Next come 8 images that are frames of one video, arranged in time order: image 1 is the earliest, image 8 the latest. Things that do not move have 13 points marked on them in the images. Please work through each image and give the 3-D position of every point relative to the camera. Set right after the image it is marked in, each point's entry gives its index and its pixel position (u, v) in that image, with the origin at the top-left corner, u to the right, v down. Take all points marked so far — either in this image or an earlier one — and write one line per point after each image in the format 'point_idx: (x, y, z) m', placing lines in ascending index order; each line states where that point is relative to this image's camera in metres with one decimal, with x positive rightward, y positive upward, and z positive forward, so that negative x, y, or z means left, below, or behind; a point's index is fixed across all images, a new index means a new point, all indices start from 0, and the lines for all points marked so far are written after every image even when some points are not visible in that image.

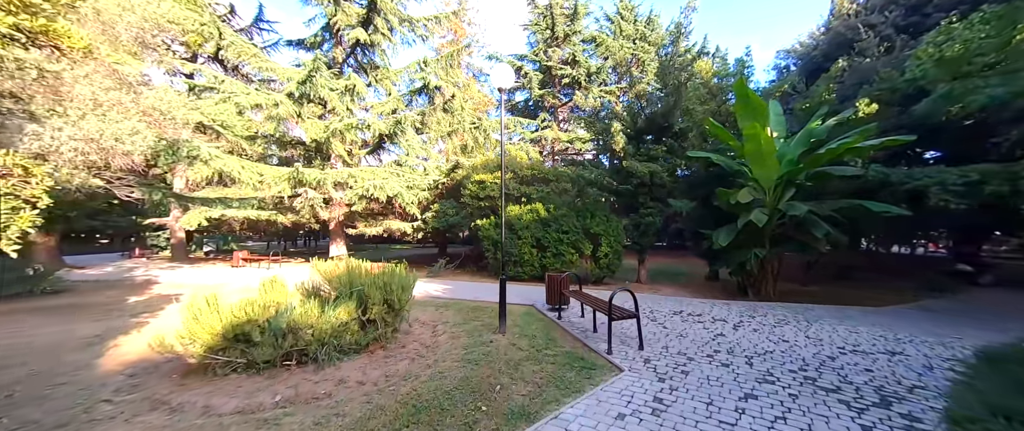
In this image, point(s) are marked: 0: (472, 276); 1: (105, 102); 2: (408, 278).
0: (-1.5, -2.2, +12.8) m
1: (-8.4, +2.3, +7.3) m
2: (-1.9, -1.1, +6.1) m
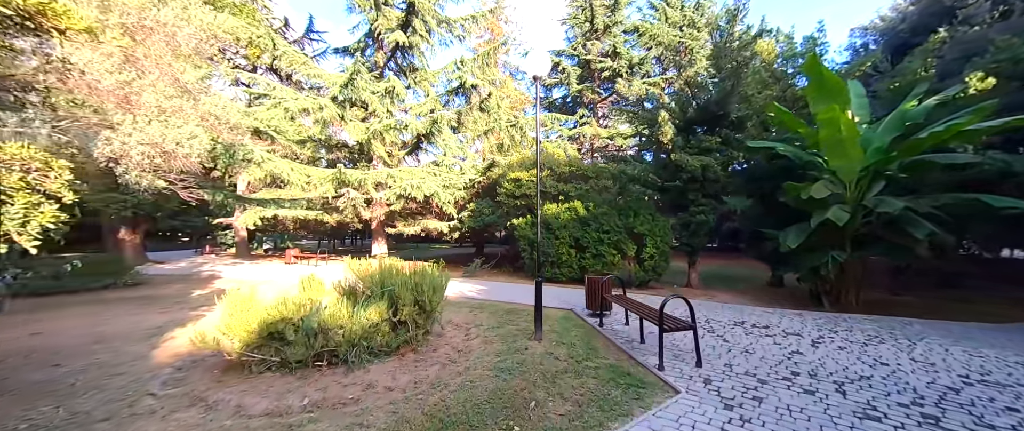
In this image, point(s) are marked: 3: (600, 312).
0: (-0.1, -2.2, +12.5) m
1: (-7.6, +2.4, +7.8) m
2: (-1.2, -1.1, +5.9) m
3: (+1.5, -1.6, +5.9) m
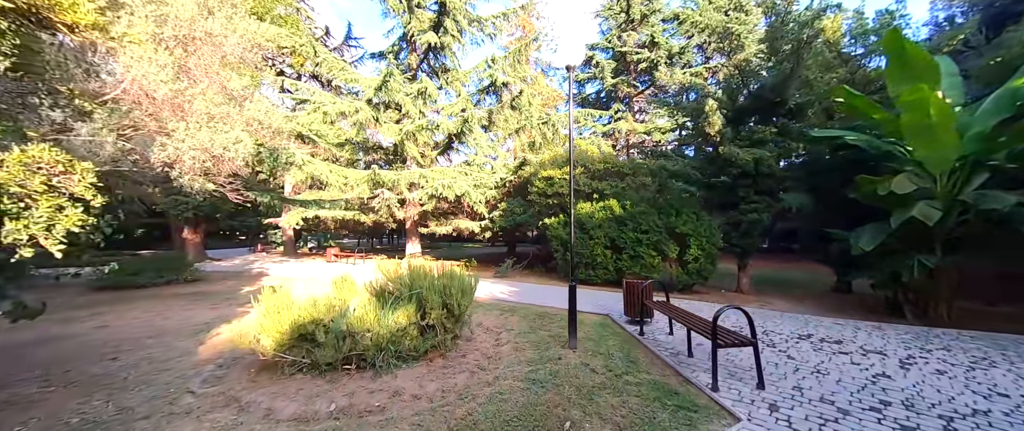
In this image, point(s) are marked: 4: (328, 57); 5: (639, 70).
0: (+1.0, -2.2, +12.2) m
1: (-6.8, +2.3, +8.2) m
2: (-0.7, -1.1, +5.7) m
3: (+2.0, -1.6, +5.4) m
4: (-8.1, +7.0, +15.5) m
5: (+7.3, +8.4, +20.1) m
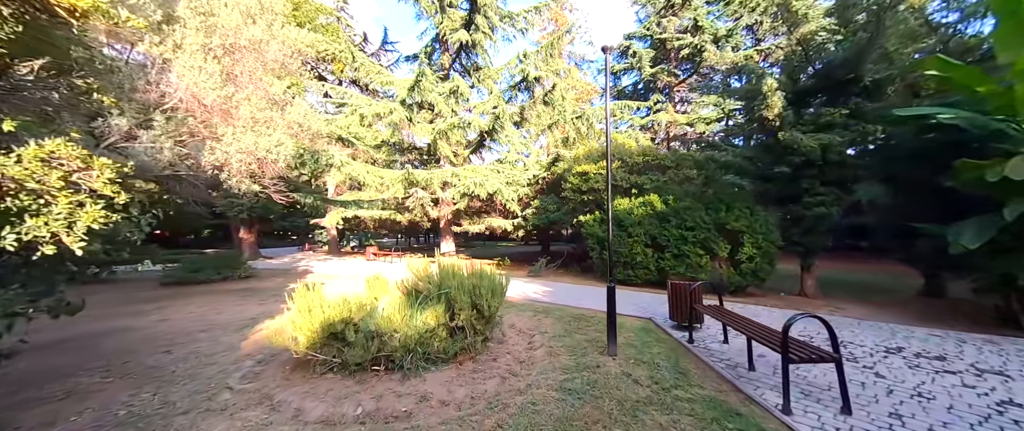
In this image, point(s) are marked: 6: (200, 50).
0: (+2.2, -2.1, +11.8) m
1: (-6.1, +2.3, +8.6) m
2: (-0.2, -1.0, +5.4) m
3: (+2.5, -1.5, +4.9) m
4: (-6.7, +7.0, +15.9) m
5: (+9.1, +8.6, +18.9) m
6: (-6.6, +3.5, +7.4) m
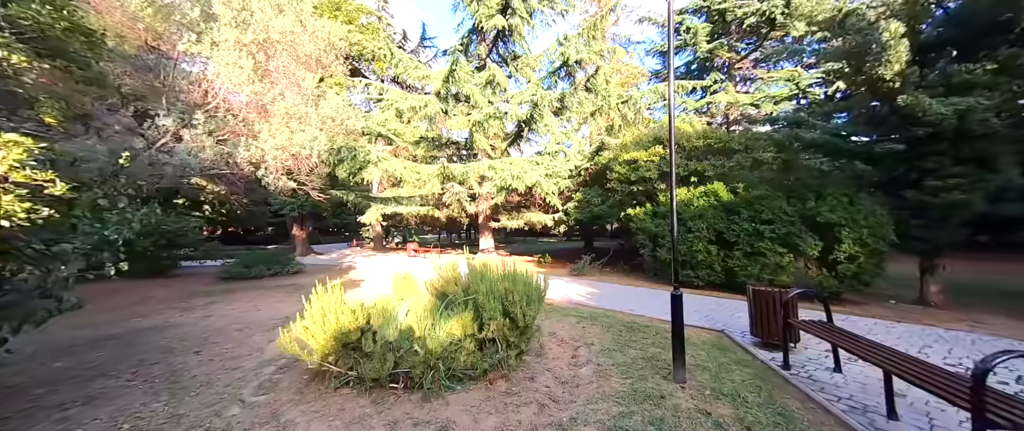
0: (+3.5, -1.8, +10.7) m
1: (-5.2, +2.4, +8.4) m
2: (+0.3, -0.9, +4.7) m
3: (+2.9, -1.4, +3.8) m
4: (-5.0, +7.2, +15.7) m
5: (+11.1, +9.0, +16.8) m
6: (-5.8, +3.6, +7.3) m
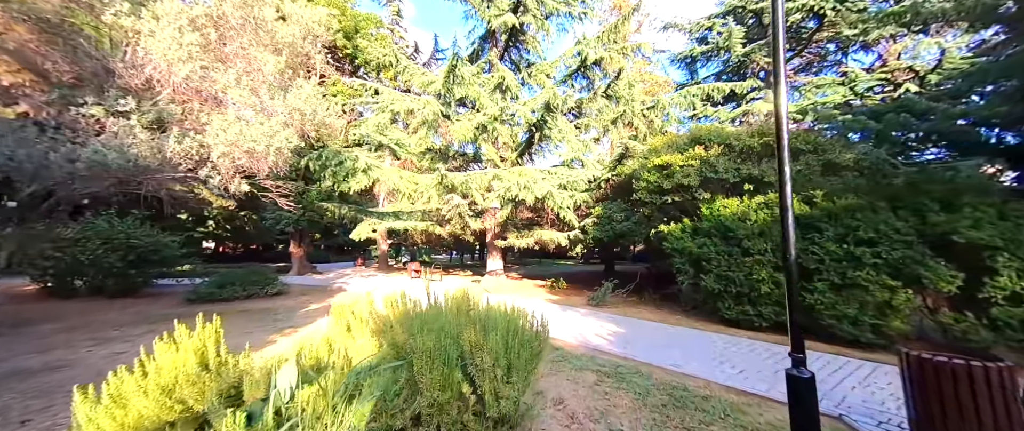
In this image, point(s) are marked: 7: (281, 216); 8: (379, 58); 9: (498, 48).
0: (+3.6, -2.3, +8.6) m
1: (-5.1, +2.2, +7.1) m
2: (+0.1, -1.0, +2.9) m
3: (+2.7, -1.4, +1.8) m
4: (-4.4, +6.5, +14.6) m
5: (+11.7, +8.0, +15.0) m
6: (-5.8, +3.4, +6.1) m
7: (-10.0, 0.0, +15.2) m
8: (-5.9, +7.0, +15.6) m
9: (-0.7, +7.6, +15.8) m
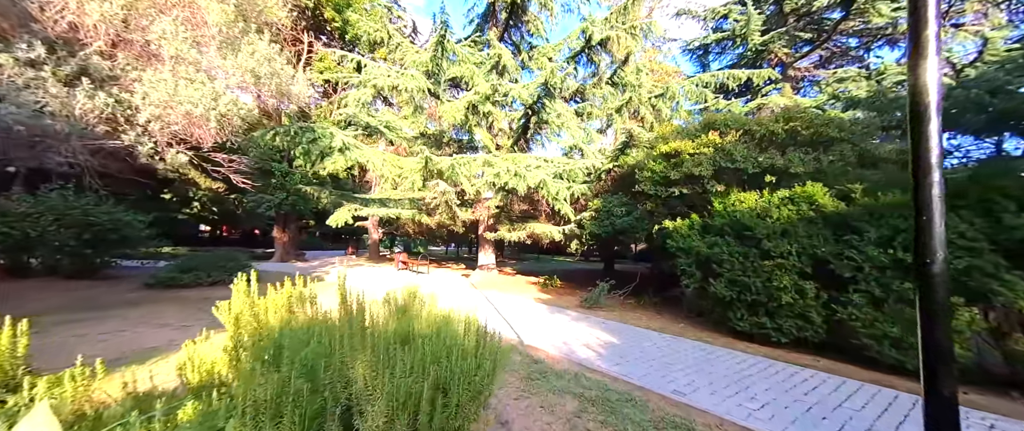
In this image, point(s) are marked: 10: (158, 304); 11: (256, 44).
0: (+3.2, -2.2, +7.7) m
1: (-5.3, +2.6, +6.2) m
2: (-0.2, -0.8, +1.9) m
3: (+2.3, -1.4, +0.9) m
4: (-4.5, +7.0, +13.6) m
5: (+11.7, +7.9, +13.9) m
6: (-6.0, +3.8, +5.2) m
7: (-10.3, +0.7, +14.3) m
8: (-5.9, +7.6, +14.6) m
9: (-0.7, +8.0, +14.8) m
10: (-8.5, -2.1, +8.3) m
11: (-4.8, +3.2, +6.6) m
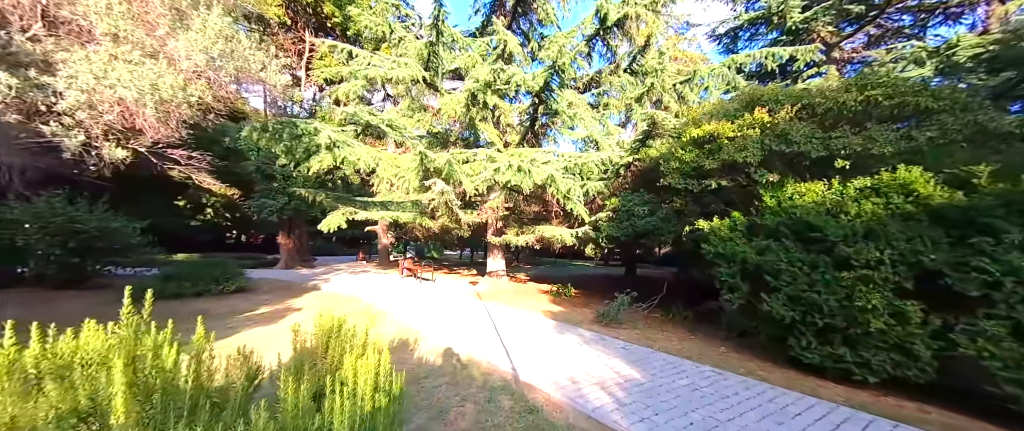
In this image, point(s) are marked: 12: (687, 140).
0: (+3.2, -2.2, +6.3) m
1: (-5.4, +2.5, +5.3) m
2: (-0.5, -0.8, +0.8) m
3: (+2.0, -1.3, -0.4) m
4: (-4.2, +6.8, +12.8) m
5: (+12.0, +8.0, +12.1) m
6: (-6.2, +3.8, +4.4) m
7: (-9.9, +0.5, +13.7) m
8: (-5.6, +7.4, +13.8) m
9: (-0.3, +7.9, +13.7) m
10: (-8.4, -2.2, +7.6) m
11: (-4.9, +3.2, +5.7) m
12: (+3.3, +1.4, +6.5) m
